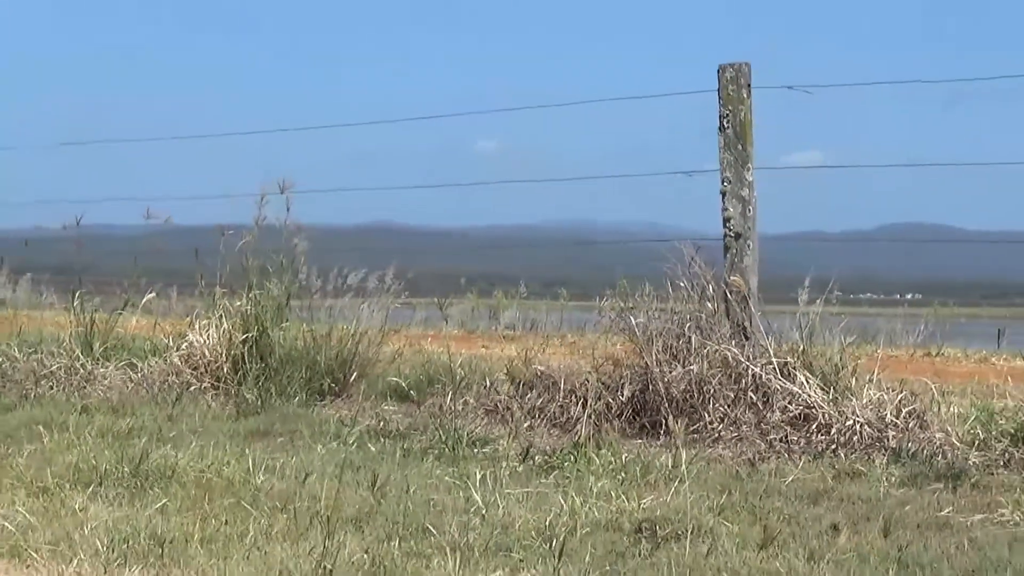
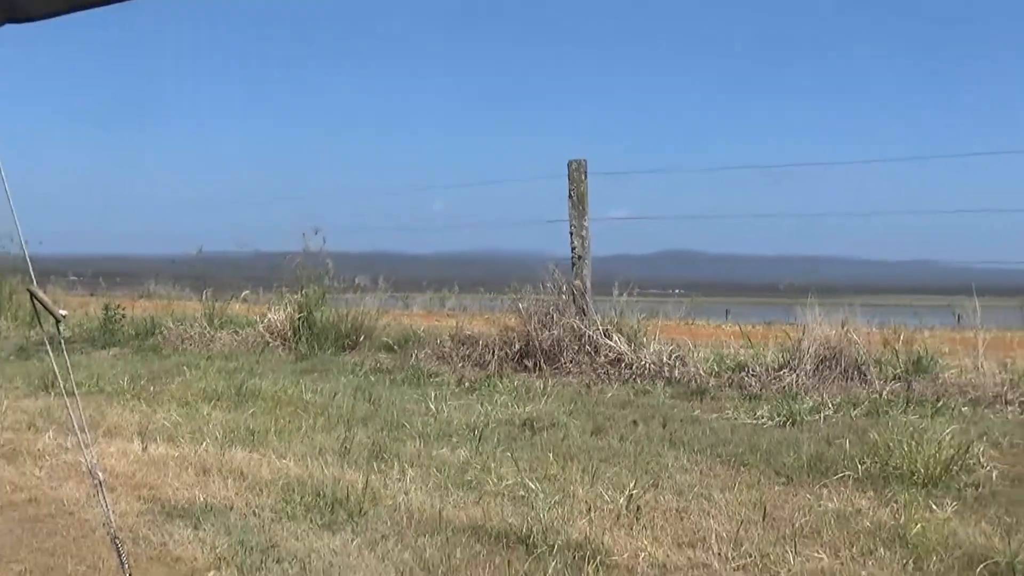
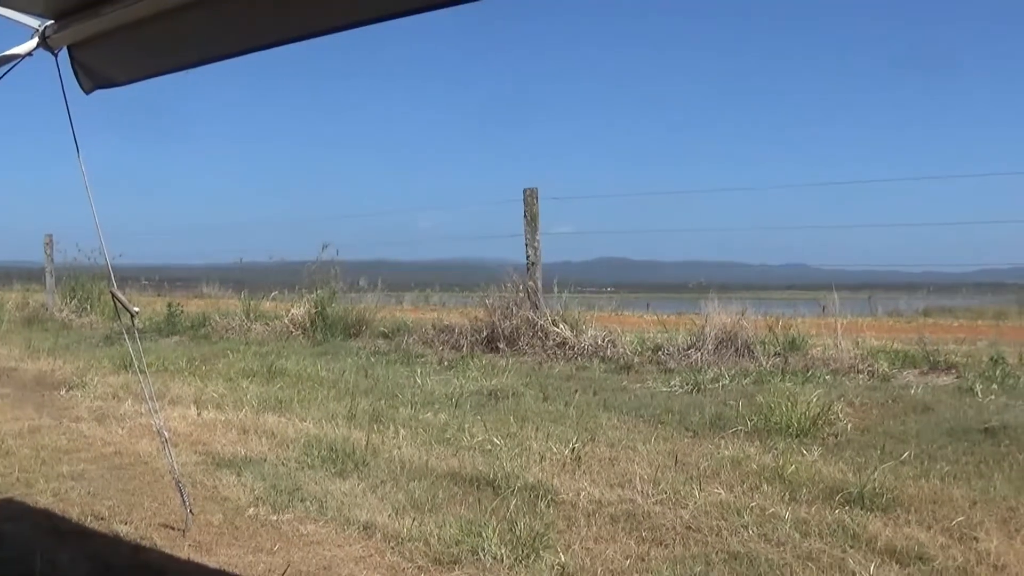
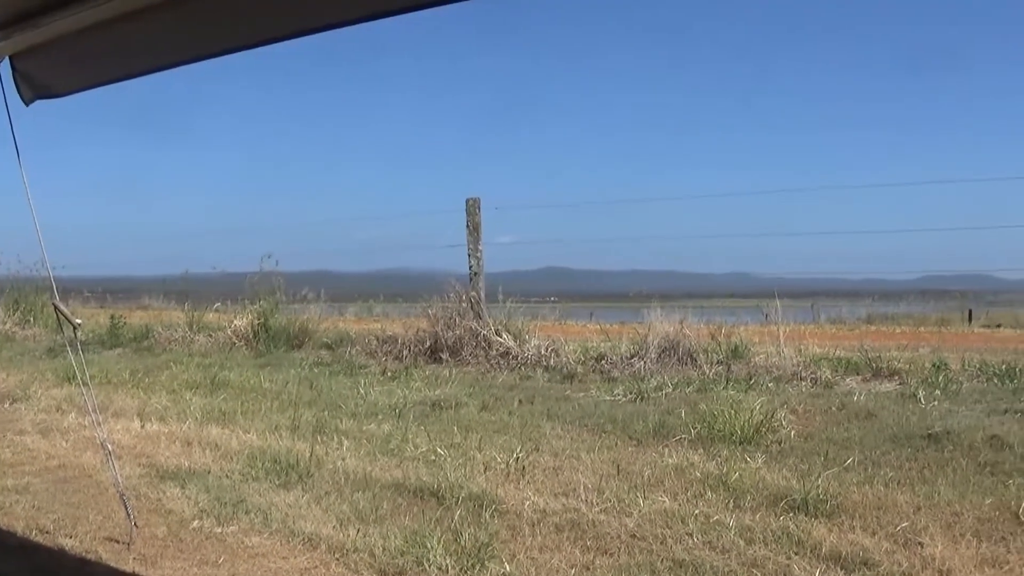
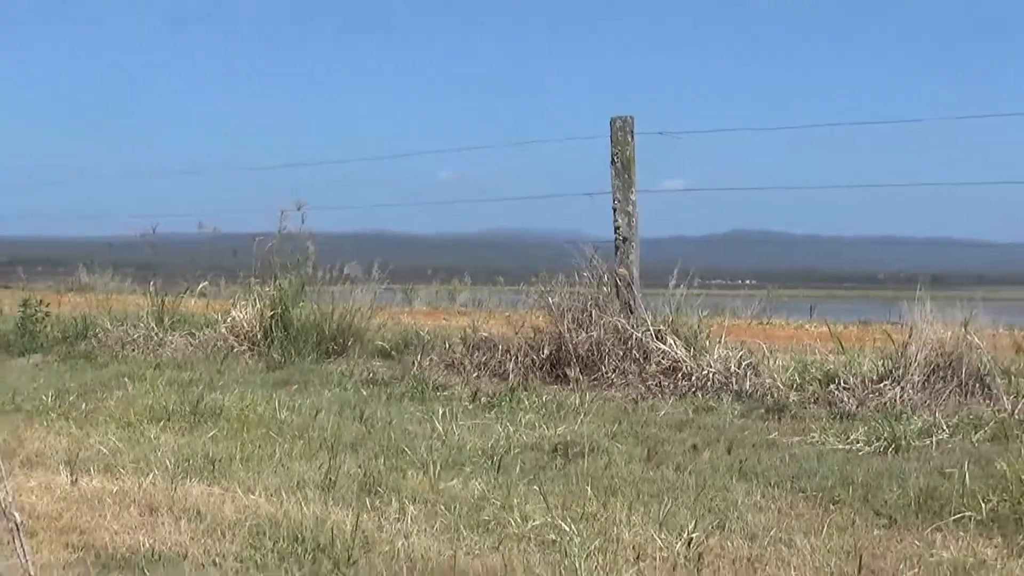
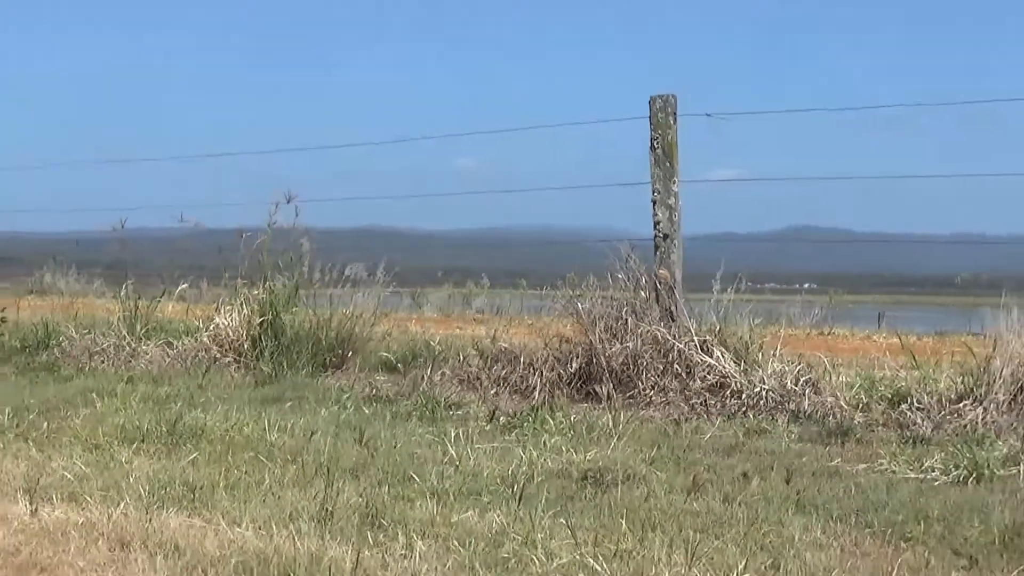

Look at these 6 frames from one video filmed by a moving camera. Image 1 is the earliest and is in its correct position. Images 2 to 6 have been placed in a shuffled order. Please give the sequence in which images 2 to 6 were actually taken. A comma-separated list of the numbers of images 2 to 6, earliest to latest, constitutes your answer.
6, 5, 2, 3, 4
